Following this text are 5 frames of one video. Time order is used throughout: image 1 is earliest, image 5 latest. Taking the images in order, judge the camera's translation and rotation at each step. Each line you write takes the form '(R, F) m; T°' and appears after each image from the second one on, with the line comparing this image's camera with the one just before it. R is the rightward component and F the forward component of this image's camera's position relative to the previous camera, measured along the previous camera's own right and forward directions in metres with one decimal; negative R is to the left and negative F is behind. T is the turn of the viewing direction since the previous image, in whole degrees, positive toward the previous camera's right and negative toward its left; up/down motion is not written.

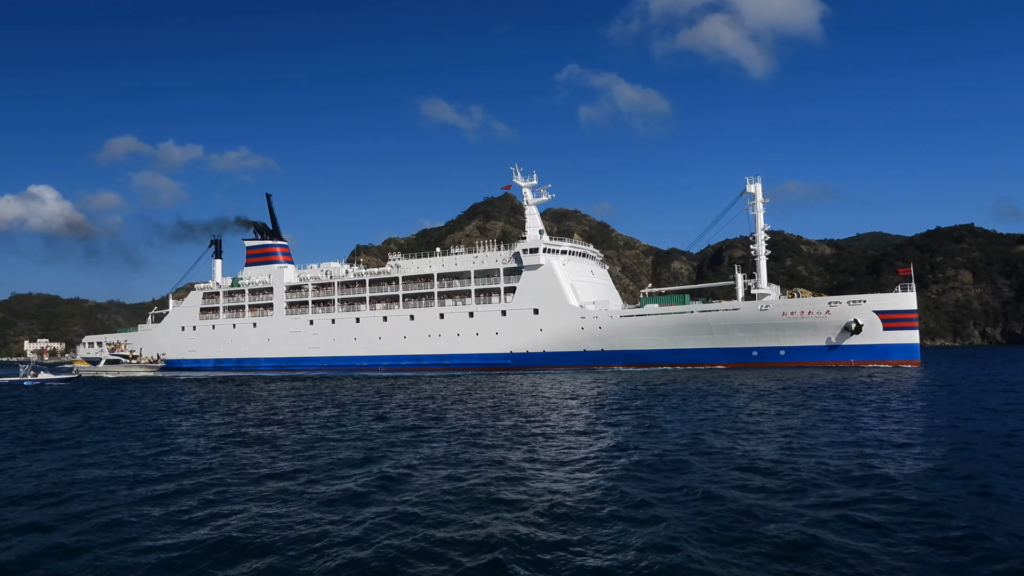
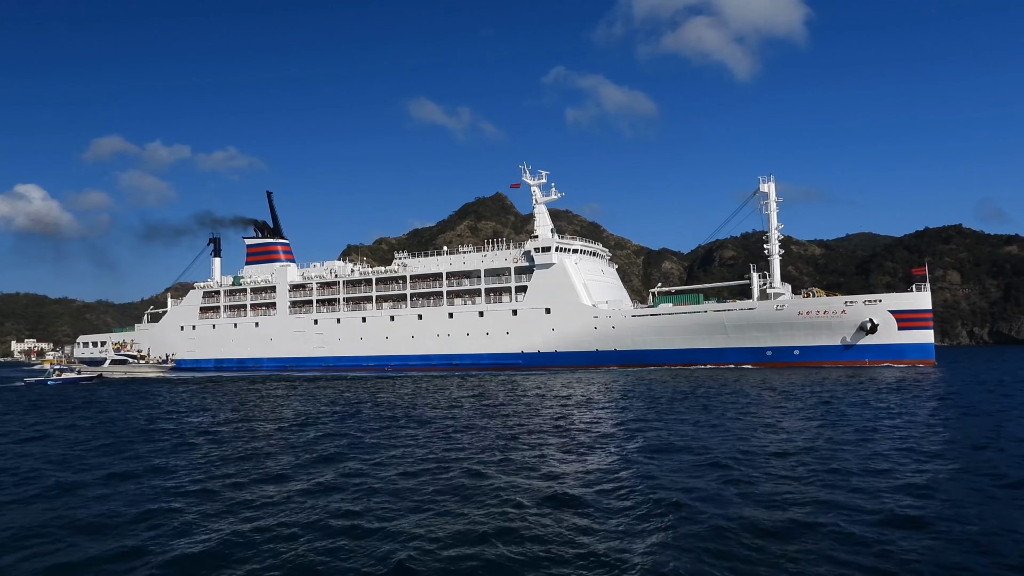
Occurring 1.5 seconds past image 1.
(-0.9, +0.4) m; +1°
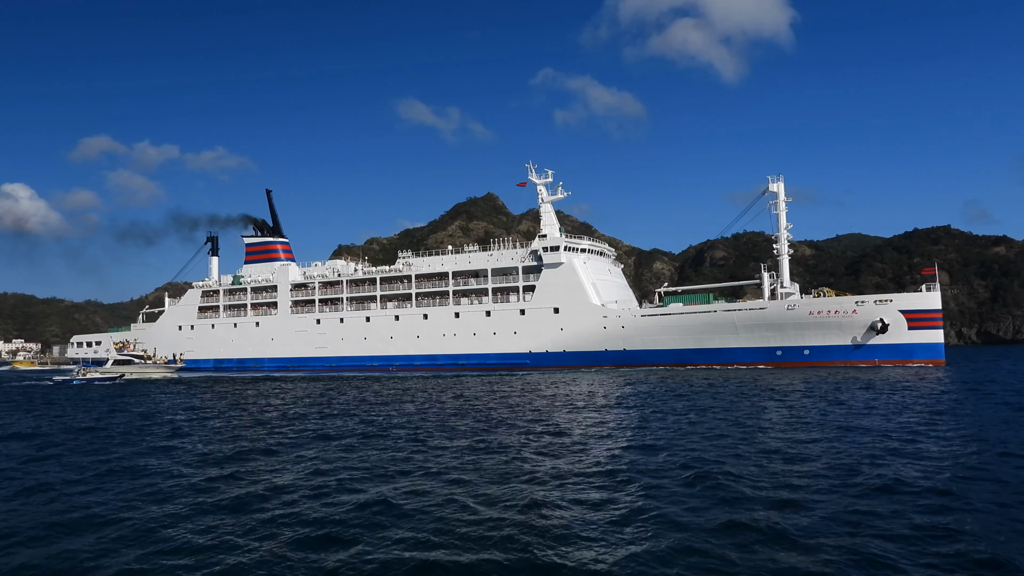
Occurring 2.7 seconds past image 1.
(-0.8, +0.2) m; +1°
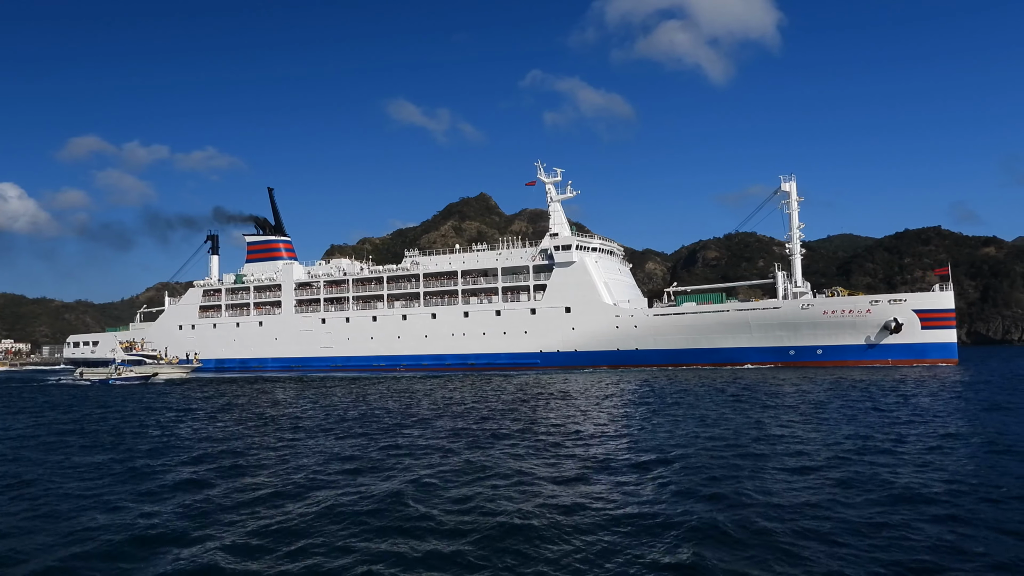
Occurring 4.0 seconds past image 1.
(-0.9, +0.2) m; +1°
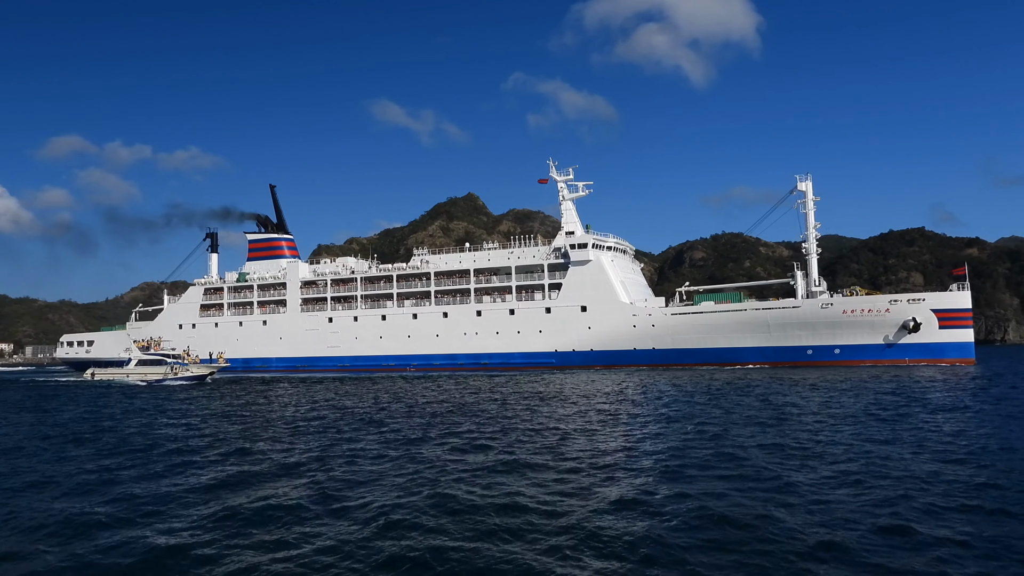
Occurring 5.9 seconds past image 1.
(-1.3, +0.3) m; +1°
